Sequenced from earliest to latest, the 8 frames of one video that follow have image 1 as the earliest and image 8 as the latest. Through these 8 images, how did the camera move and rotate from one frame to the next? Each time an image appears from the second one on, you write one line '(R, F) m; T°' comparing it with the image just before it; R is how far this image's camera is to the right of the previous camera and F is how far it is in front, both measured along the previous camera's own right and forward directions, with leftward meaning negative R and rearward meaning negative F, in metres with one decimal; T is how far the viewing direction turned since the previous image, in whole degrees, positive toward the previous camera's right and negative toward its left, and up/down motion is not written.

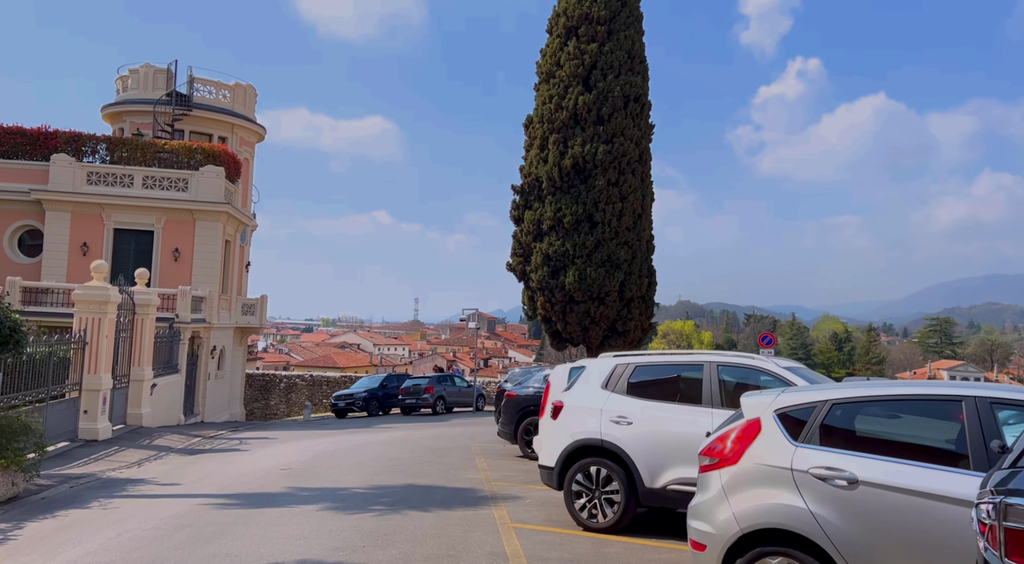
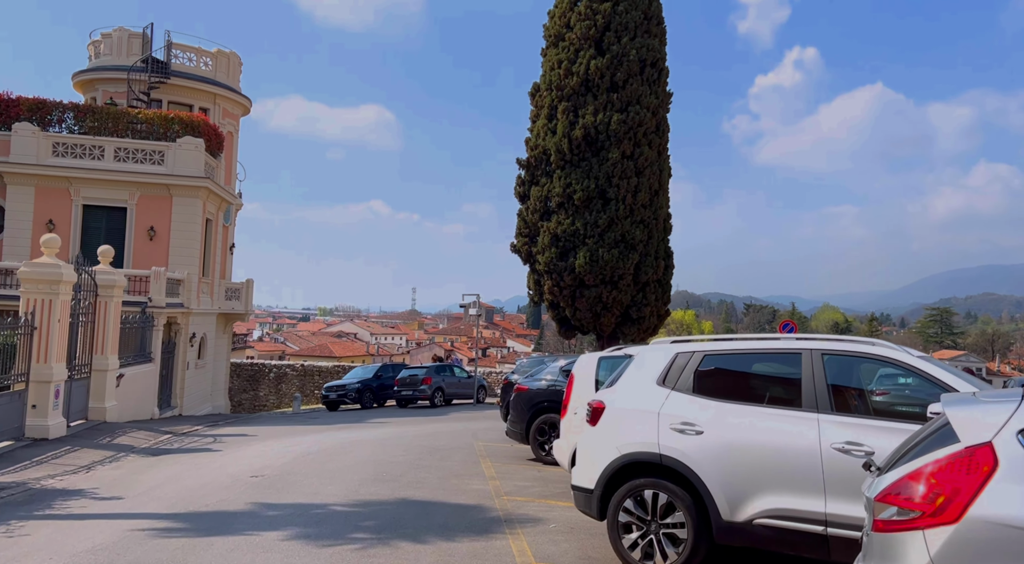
(-0.2, +2.1) m; 0°
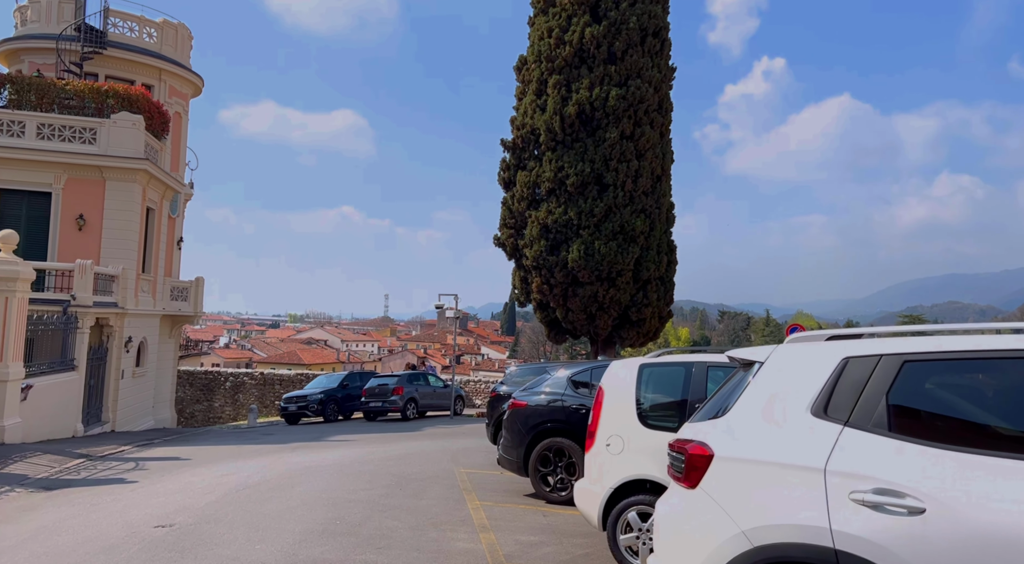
(-0.3, +2.9) m; +2°
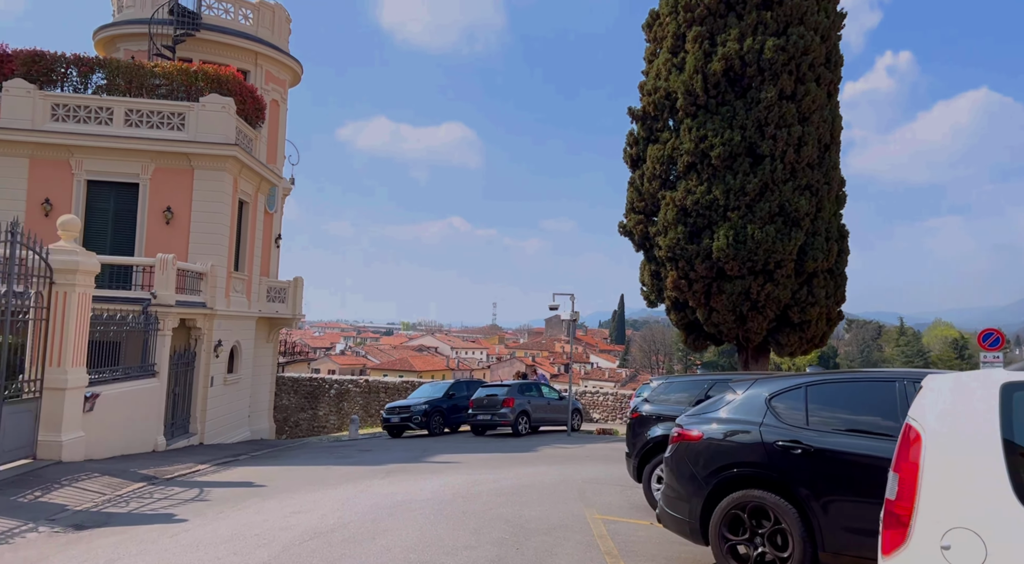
(-0.5, +2.9) m; -7°
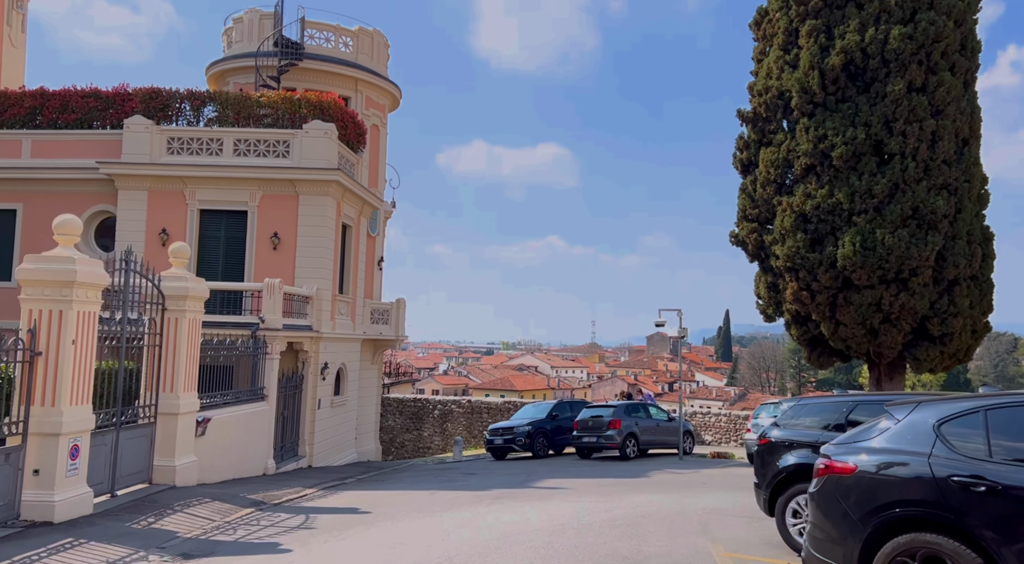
(-0.1, +0.4) m; -6°
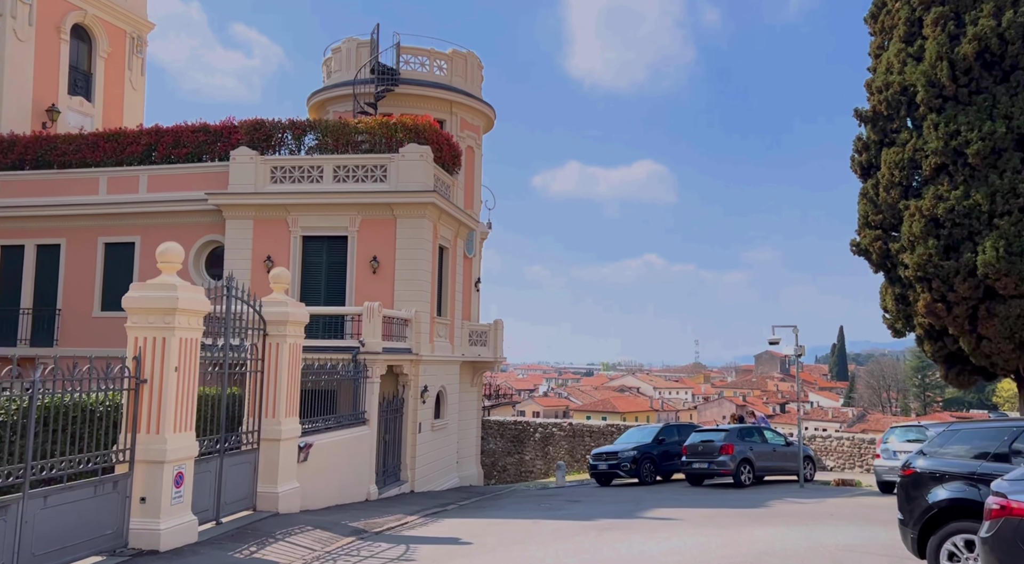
(-0.1, +0.5) m; -6°
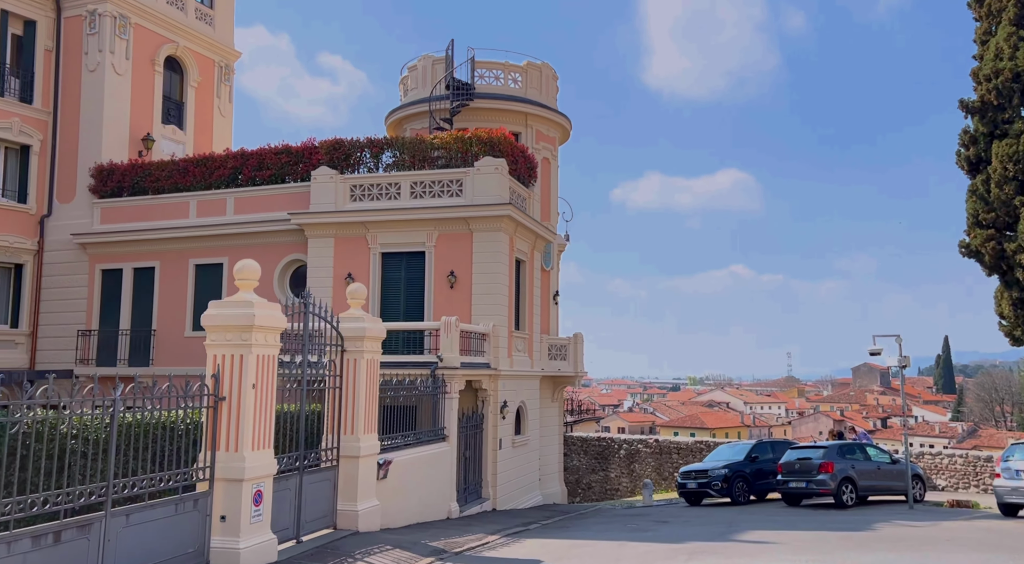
(0.0, +0.4) m; -5°
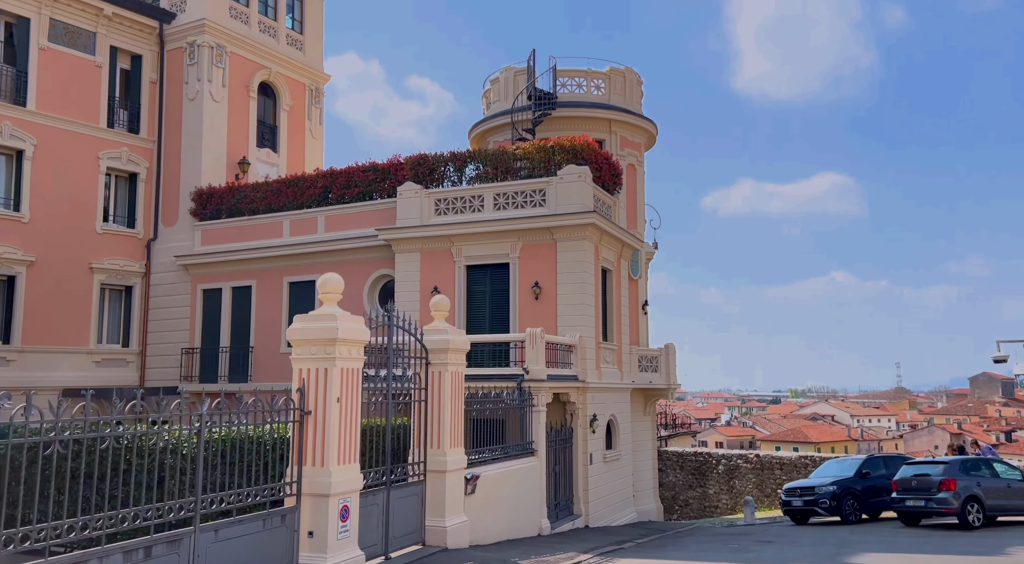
(0.0, +0.4) m; -6°
